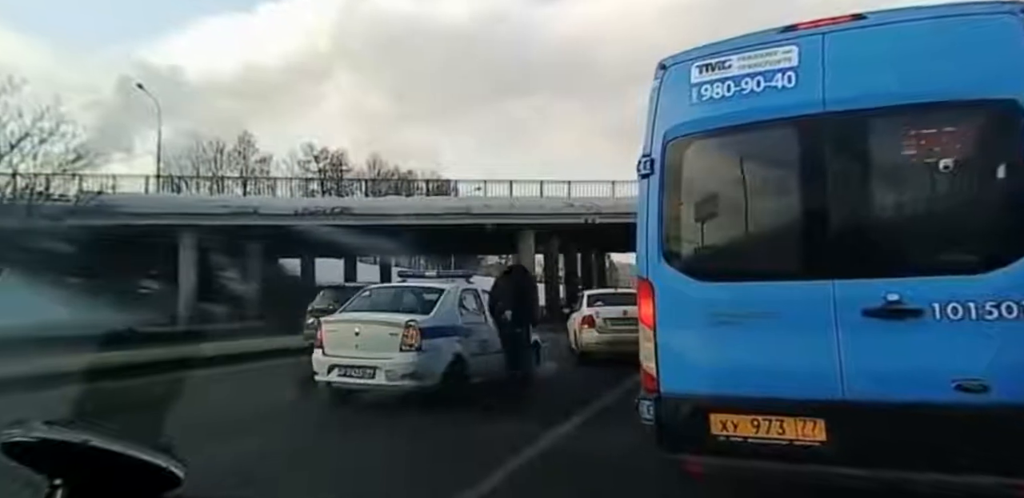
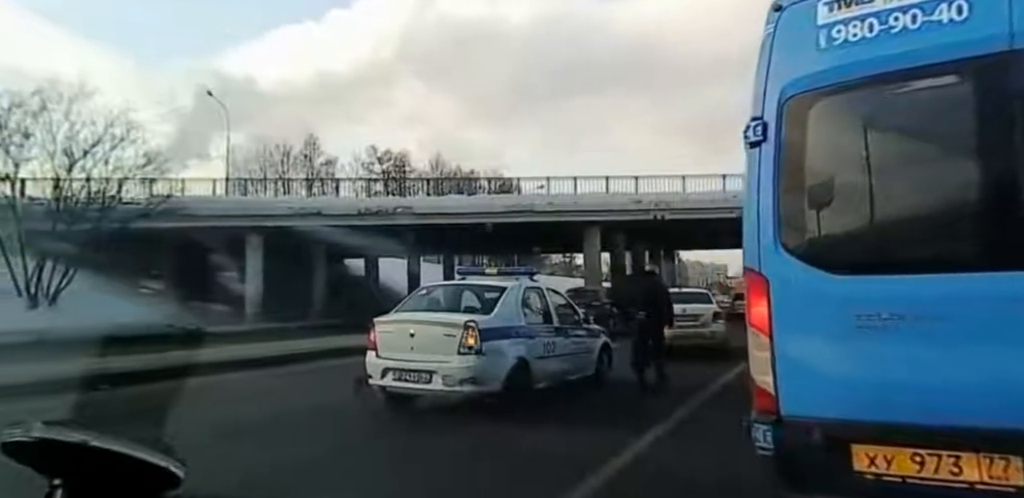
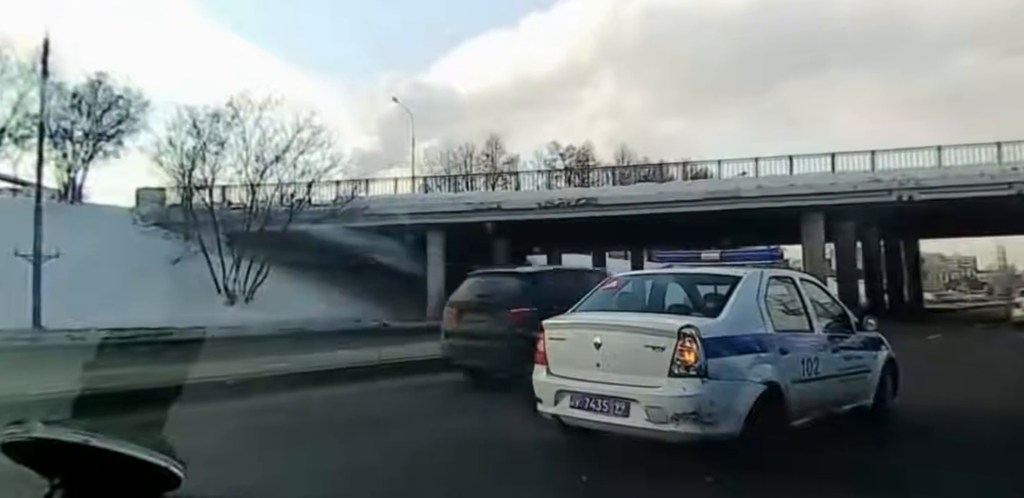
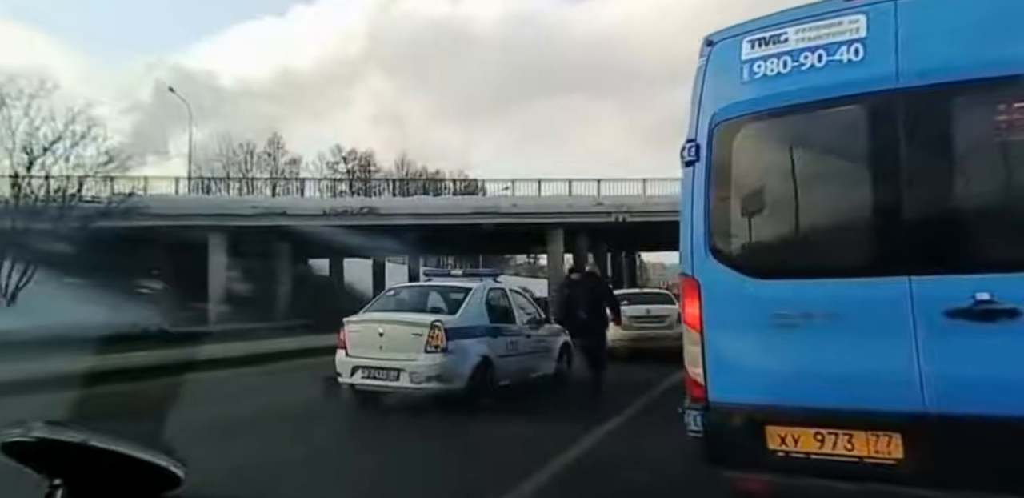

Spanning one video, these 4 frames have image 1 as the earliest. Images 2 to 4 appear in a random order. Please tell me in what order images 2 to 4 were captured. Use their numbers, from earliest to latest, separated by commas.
4, 2, 3
